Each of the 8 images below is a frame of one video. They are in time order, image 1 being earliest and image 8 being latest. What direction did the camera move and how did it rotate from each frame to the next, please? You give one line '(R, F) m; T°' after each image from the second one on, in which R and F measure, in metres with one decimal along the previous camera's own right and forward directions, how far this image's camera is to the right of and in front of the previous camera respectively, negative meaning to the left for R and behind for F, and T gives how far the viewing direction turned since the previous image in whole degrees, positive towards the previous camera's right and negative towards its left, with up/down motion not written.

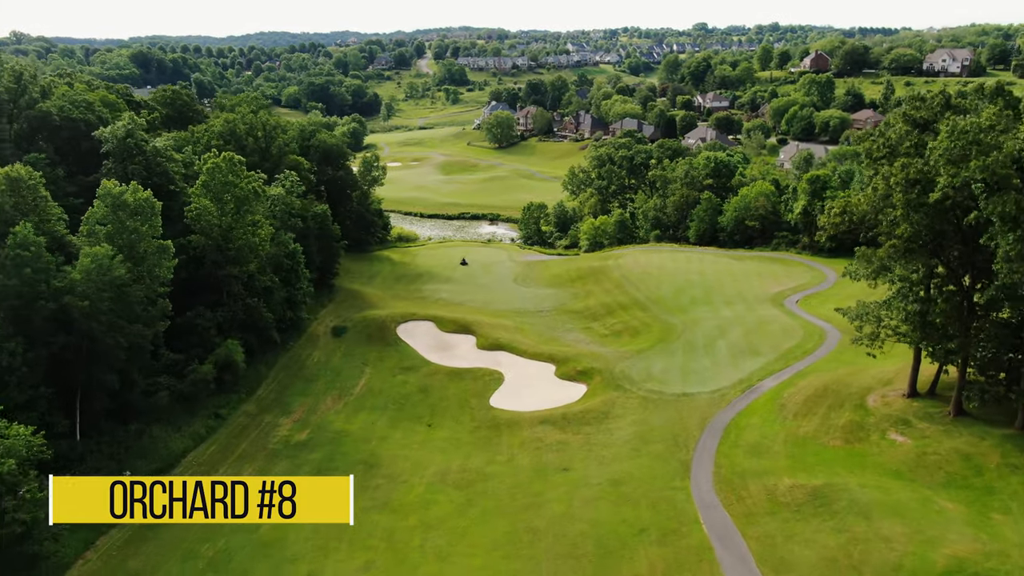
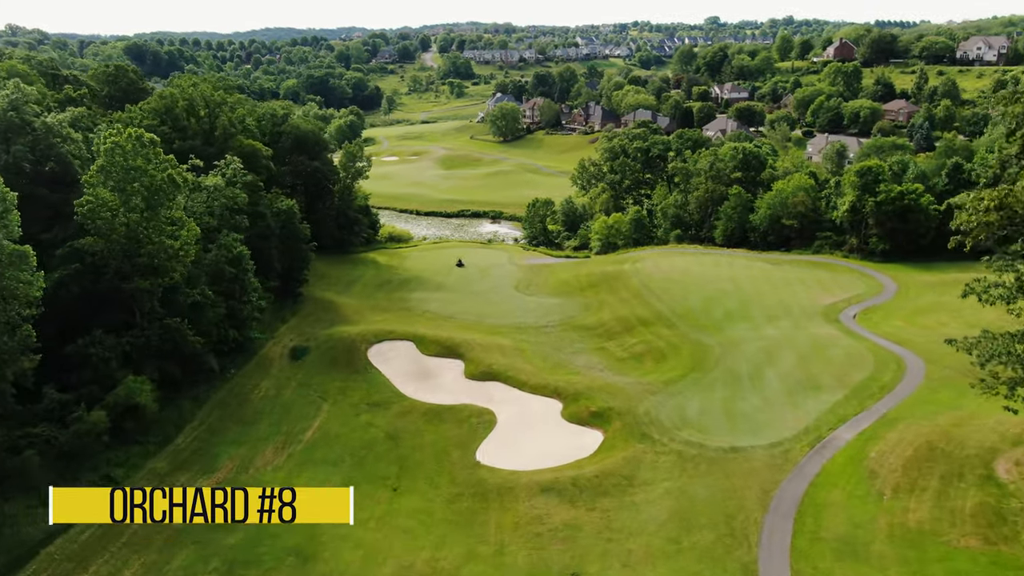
(+0.5, +8.4) m; -1°
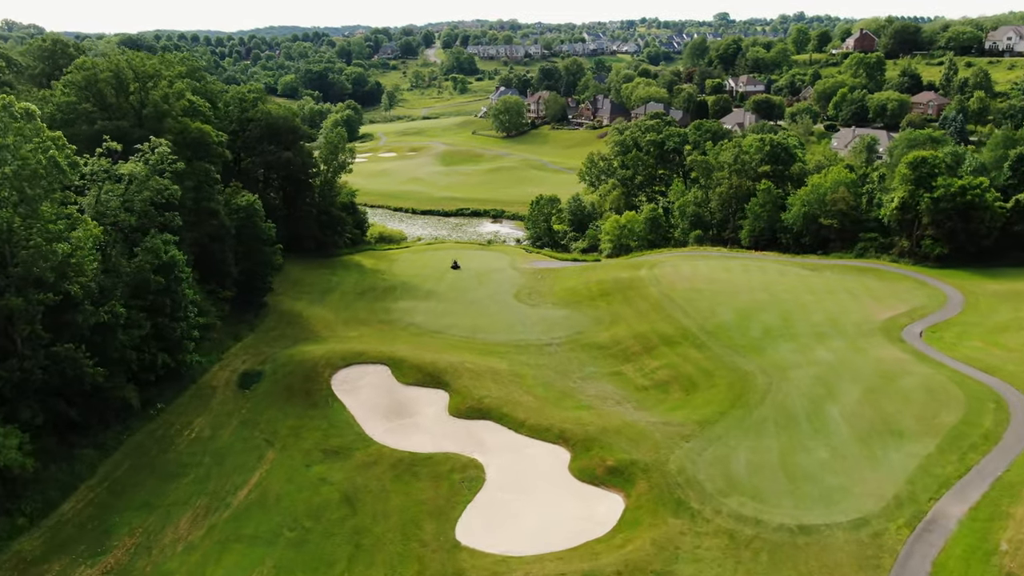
(+0.4, +6.8) m; 0°
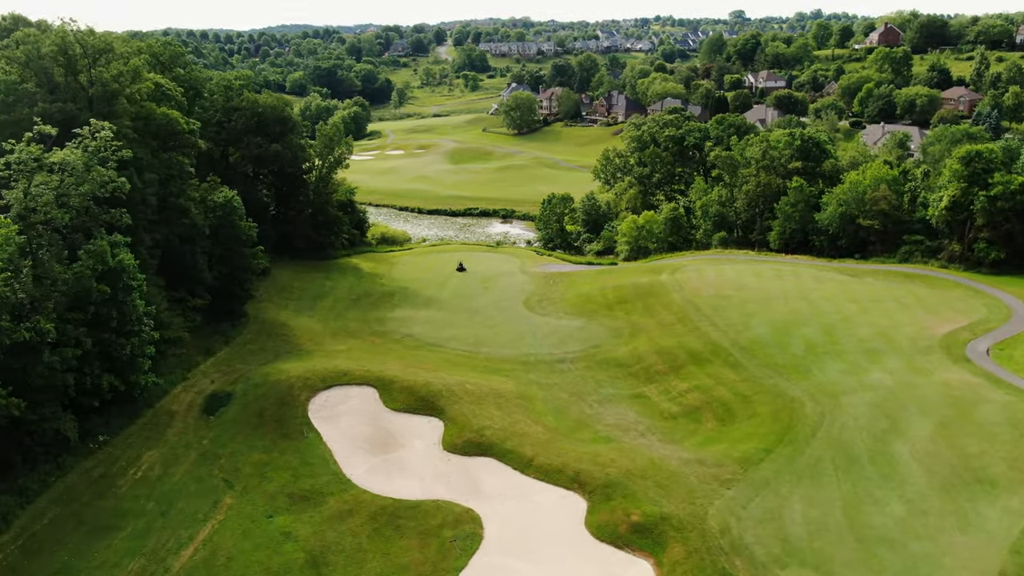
(+0.2, +4.2) m; -1°
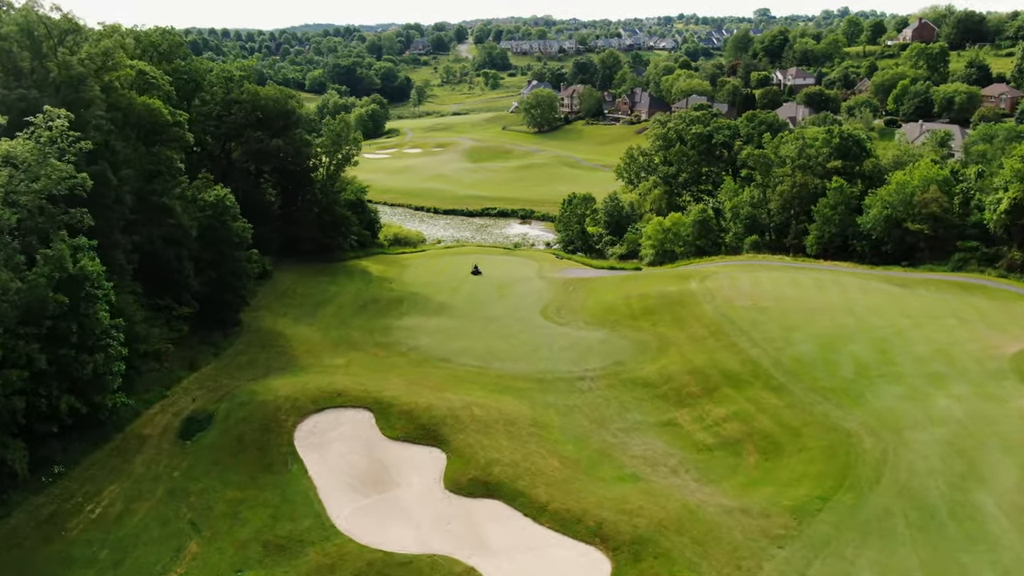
(+0.2, +3.1) m; -1°
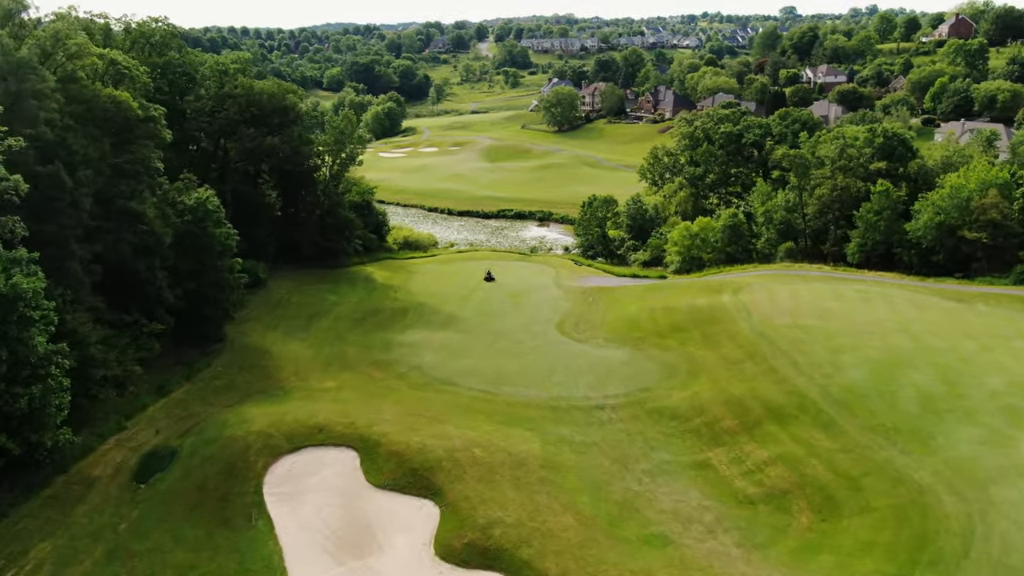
(+0.3, +3.5) m; -1°
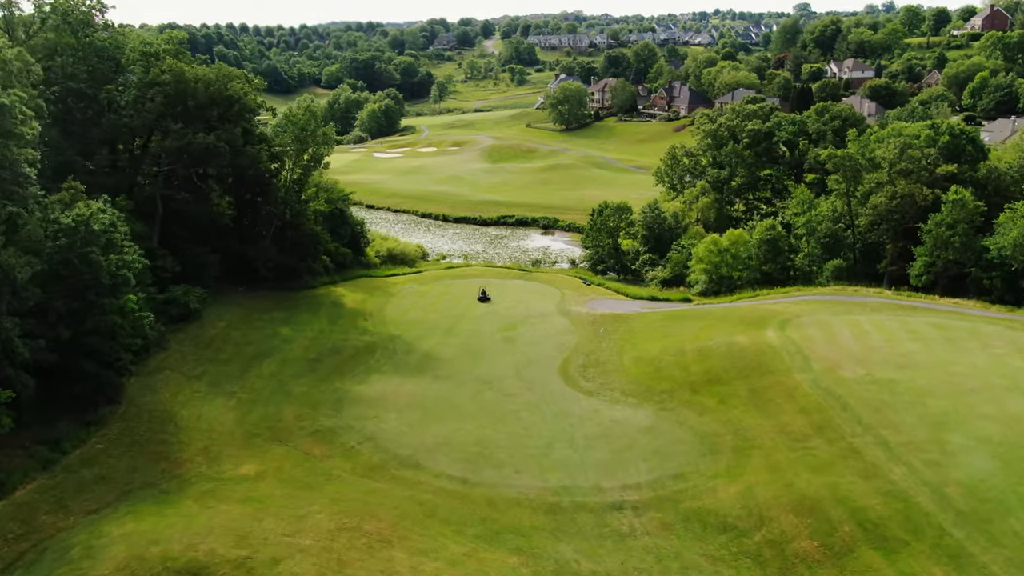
(+0.6, +7.4) m; -1°
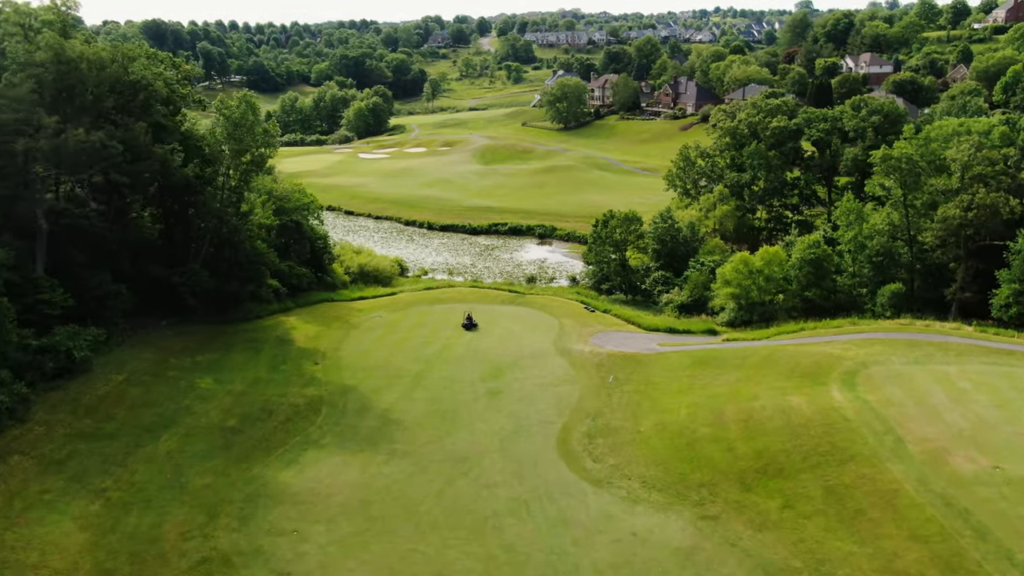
(+0.4, +7.2) m; 0°
